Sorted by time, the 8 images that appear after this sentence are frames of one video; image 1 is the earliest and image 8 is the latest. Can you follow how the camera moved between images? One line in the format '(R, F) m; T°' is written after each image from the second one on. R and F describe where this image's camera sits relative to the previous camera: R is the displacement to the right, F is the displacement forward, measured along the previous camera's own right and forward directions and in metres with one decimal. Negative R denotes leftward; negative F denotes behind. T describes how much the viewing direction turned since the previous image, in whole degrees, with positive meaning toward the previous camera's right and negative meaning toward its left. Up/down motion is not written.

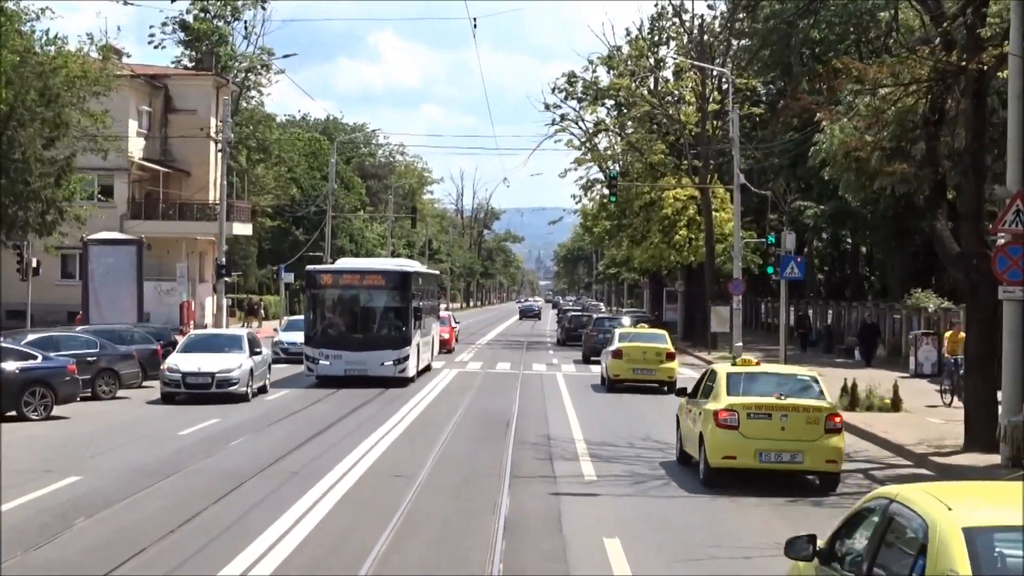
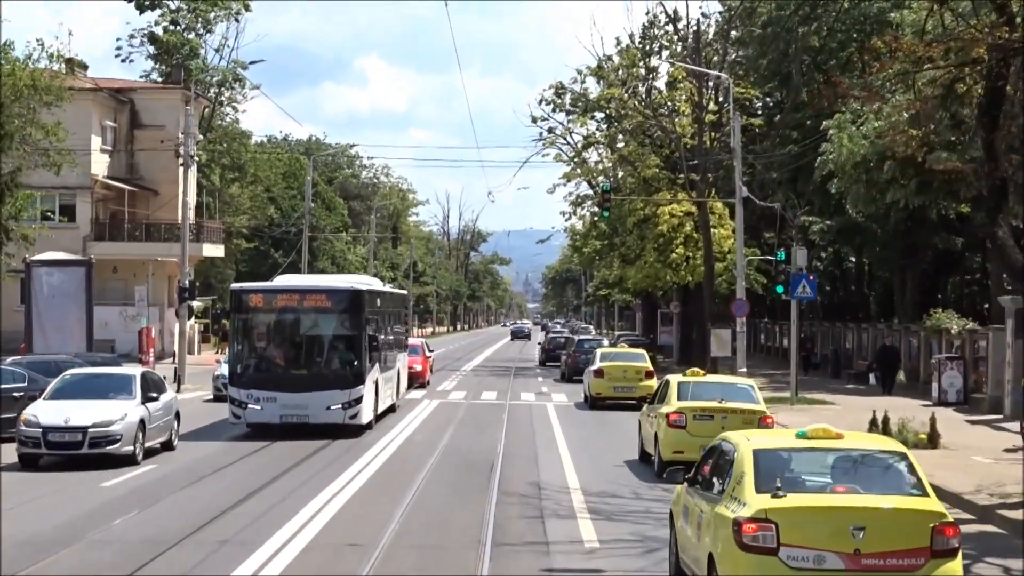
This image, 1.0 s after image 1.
(+0.1, +2.8) m; +1°
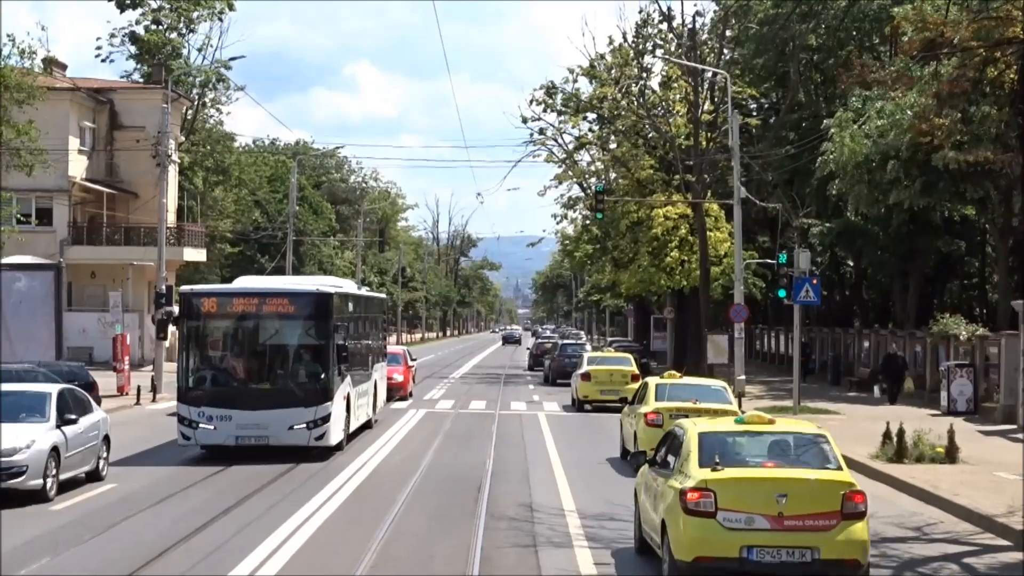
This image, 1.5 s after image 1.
(0.0, +1.3) m; 0°
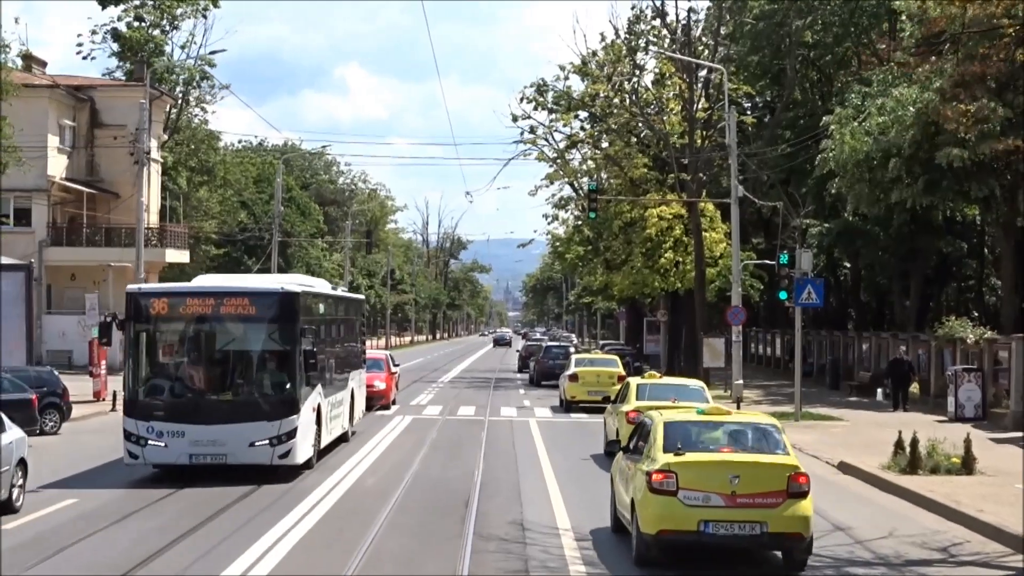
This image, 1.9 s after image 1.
(0.0, +1.1) m; 0°
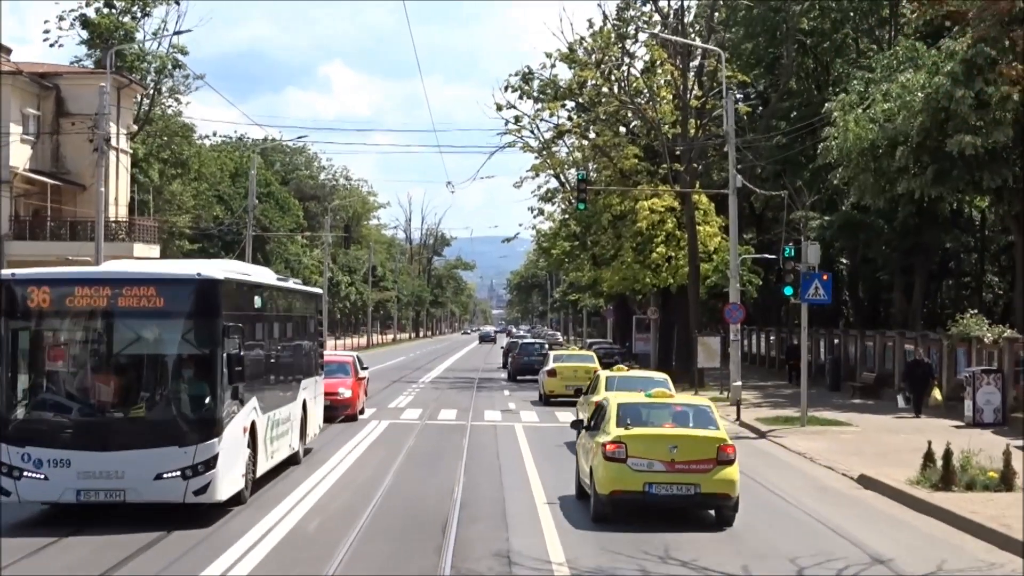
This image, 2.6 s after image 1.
(0.0, +1.9) m; +1°
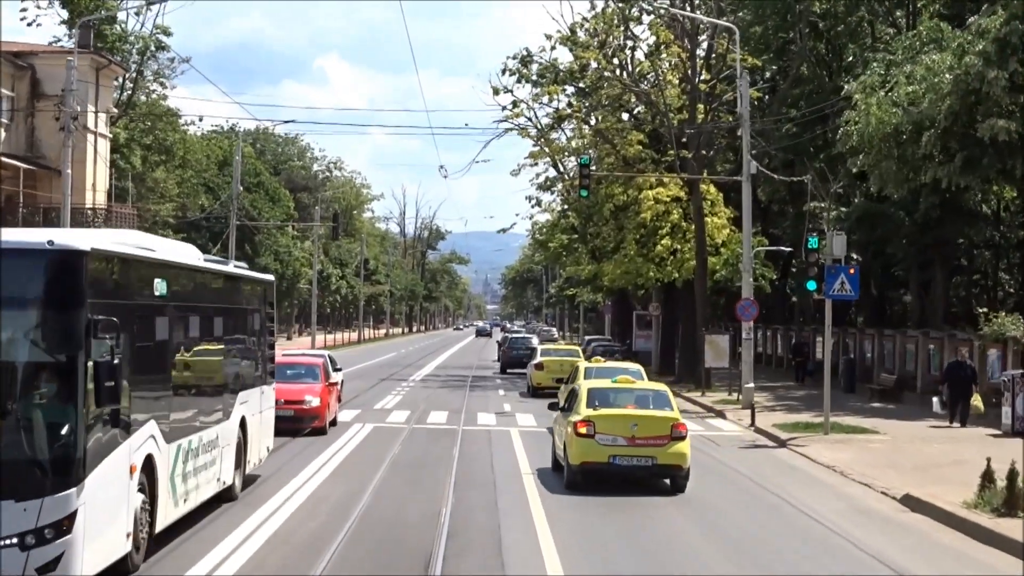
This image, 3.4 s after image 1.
(0.0, +2.1) m; 0°
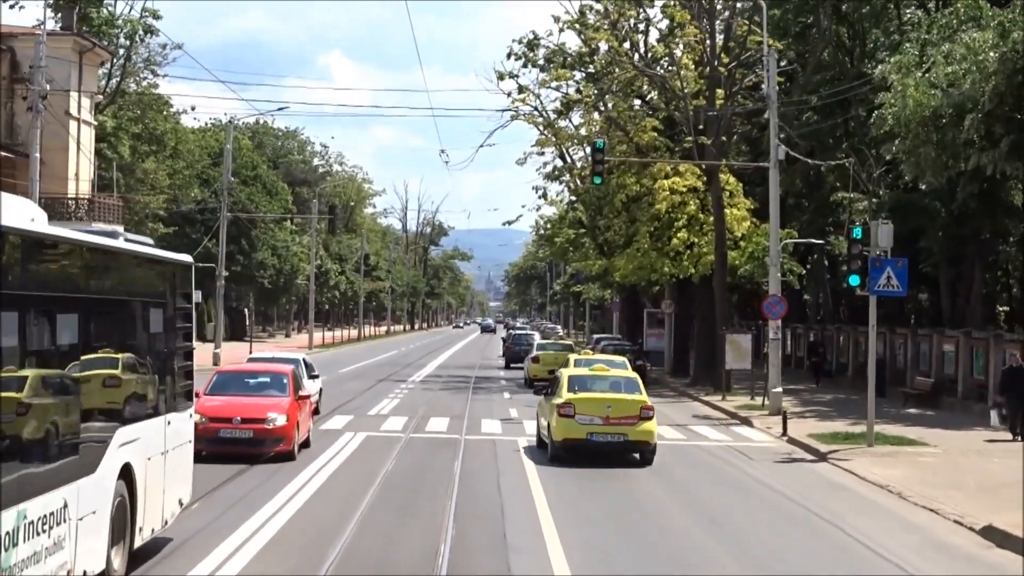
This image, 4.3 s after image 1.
(-0.1, +2.3) m; 0°
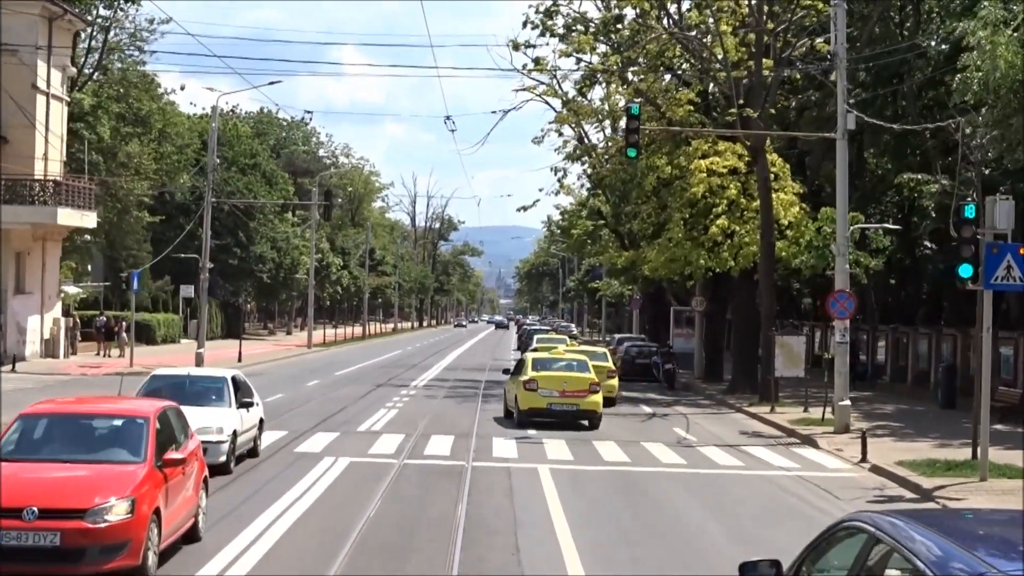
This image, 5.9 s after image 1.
(-0.1, +4.1) m; -1°
